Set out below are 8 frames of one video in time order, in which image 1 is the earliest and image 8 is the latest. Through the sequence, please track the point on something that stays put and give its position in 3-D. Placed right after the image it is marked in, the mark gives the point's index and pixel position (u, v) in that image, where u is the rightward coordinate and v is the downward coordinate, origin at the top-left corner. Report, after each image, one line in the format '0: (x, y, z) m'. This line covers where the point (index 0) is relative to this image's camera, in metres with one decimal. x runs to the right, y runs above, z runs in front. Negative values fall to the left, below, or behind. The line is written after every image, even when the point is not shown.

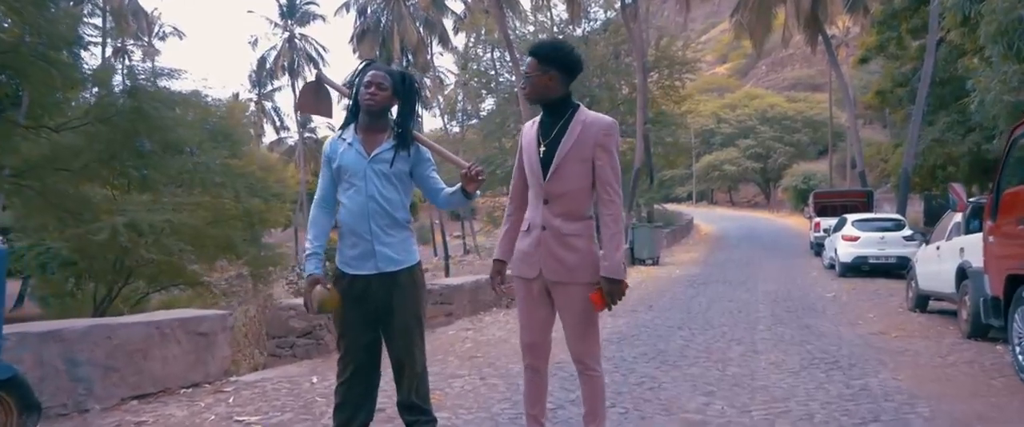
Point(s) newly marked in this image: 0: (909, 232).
0: (+6.8, -0.3, +17.4) m
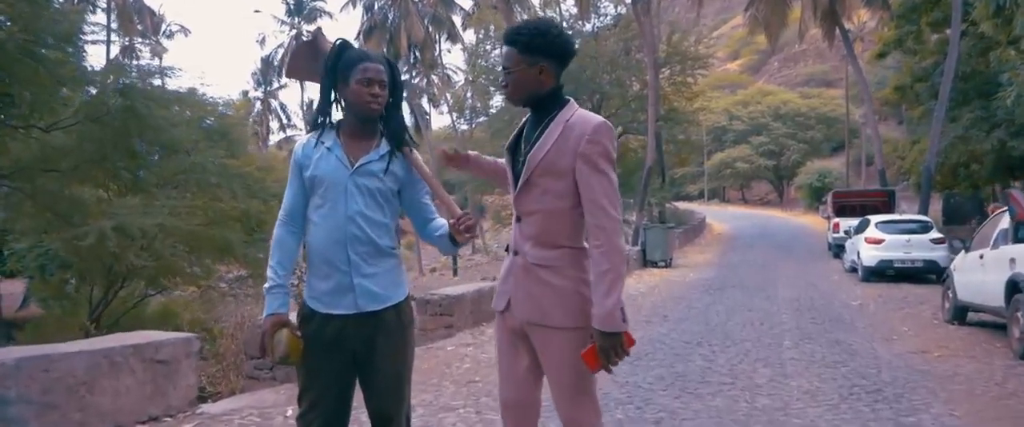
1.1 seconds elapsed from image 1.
0: (+6.9, -0.3, +16.6) m
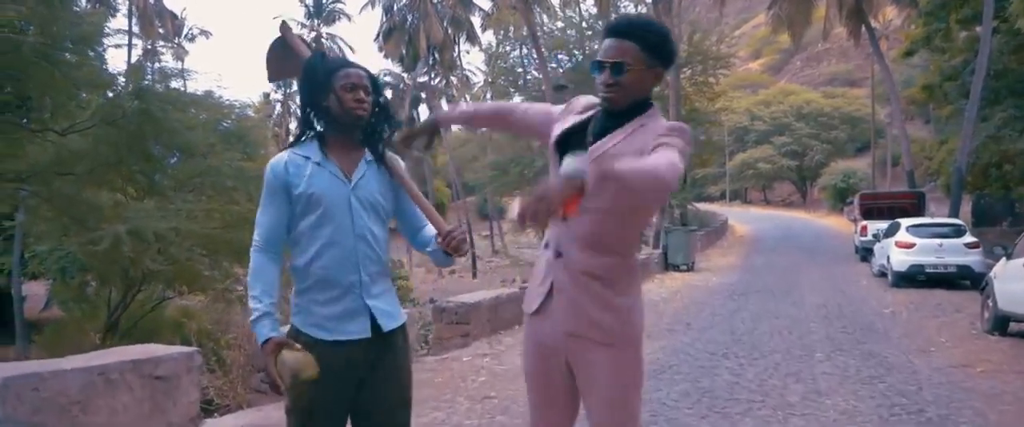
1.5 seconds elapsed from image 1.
0: (+7.3, -0.4, +16.1) m
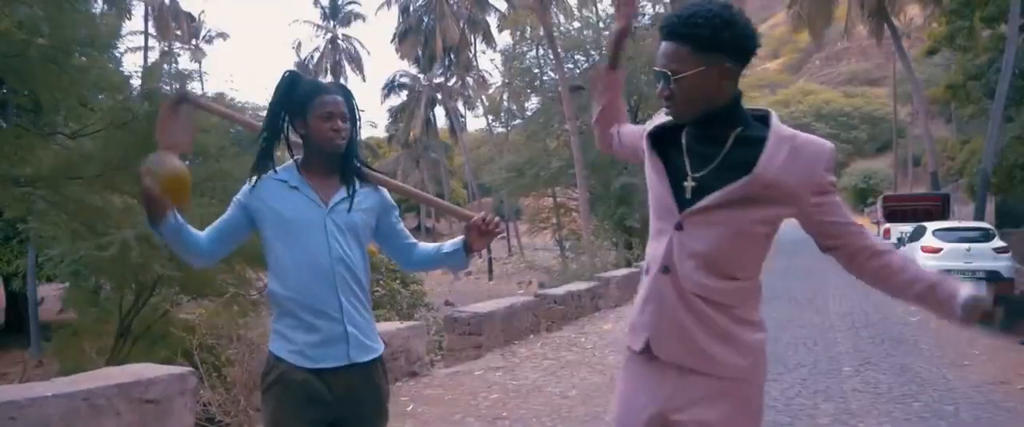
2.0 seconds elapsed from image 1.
0: (+7.5, -0.4, +15.6) m
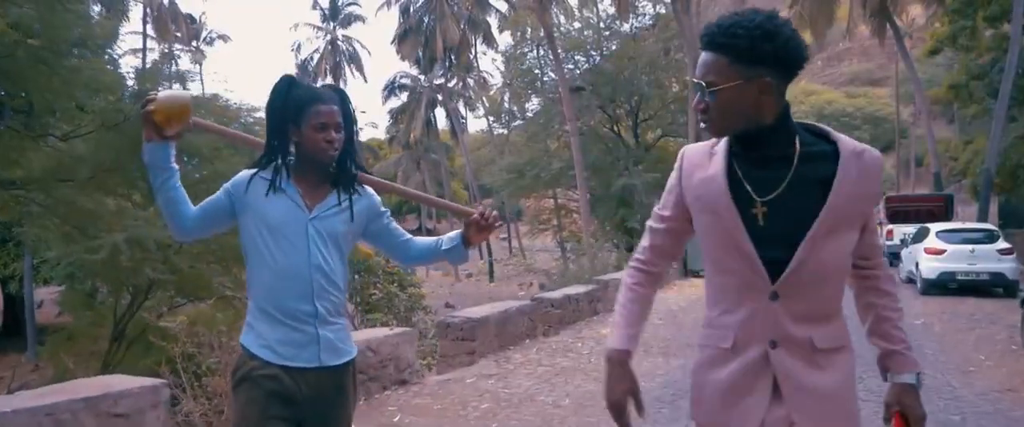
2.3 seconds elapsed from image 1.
0: (+7.4, -0.5, +15.4) m
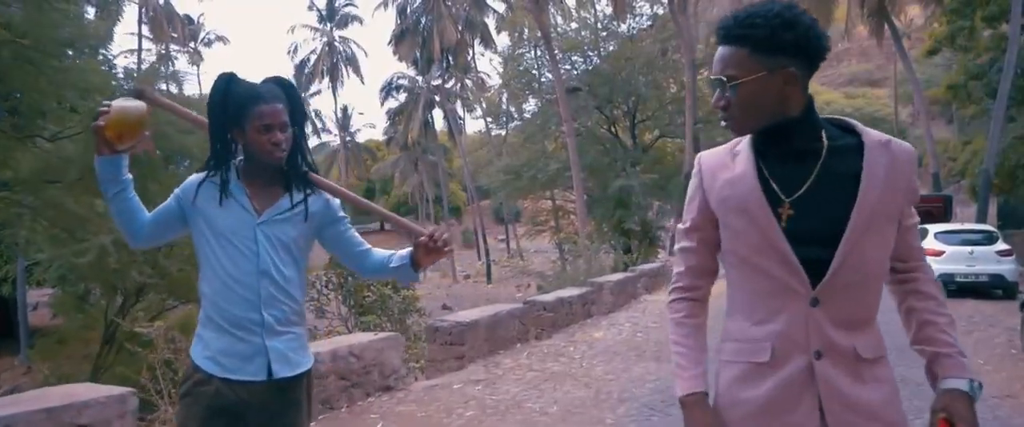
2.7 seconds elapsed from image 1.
0: (+7.3, -0.5, +15.2) m
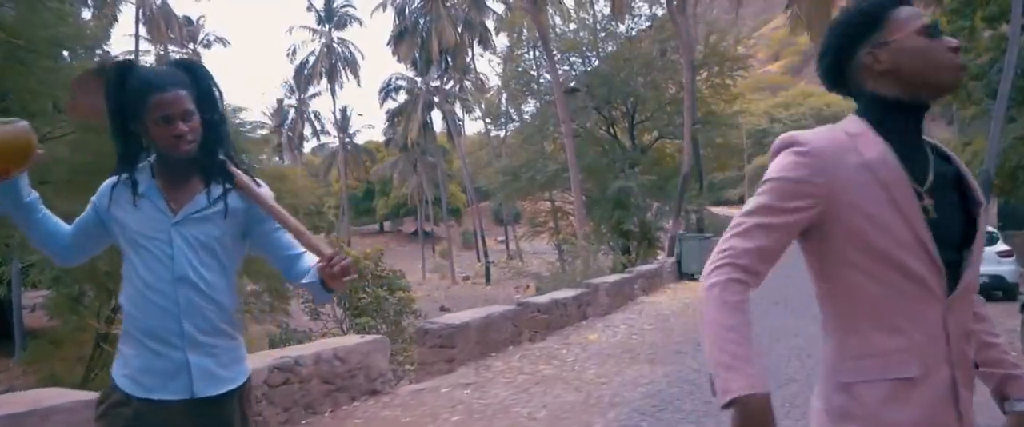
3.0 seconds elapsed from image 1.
0: (+7.3, -0.5, +15.0) m
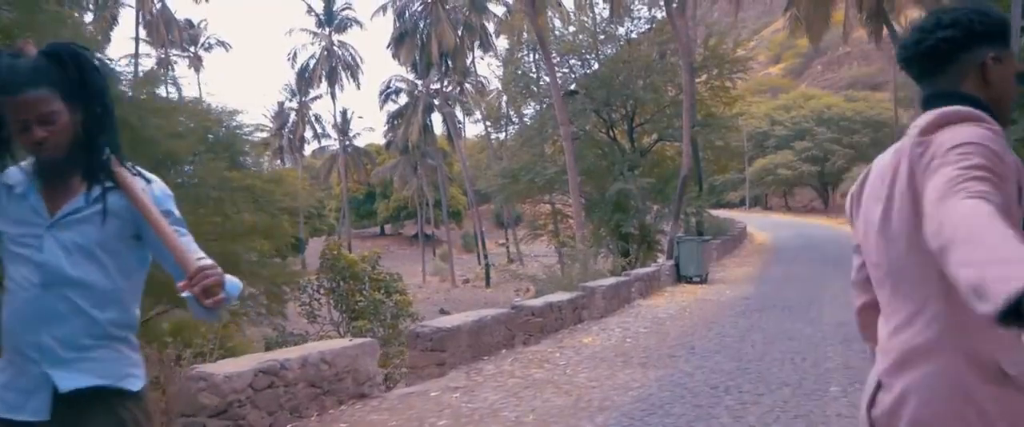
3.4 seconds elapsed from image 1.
0: (+7.2, -0.5, +15.0) m
